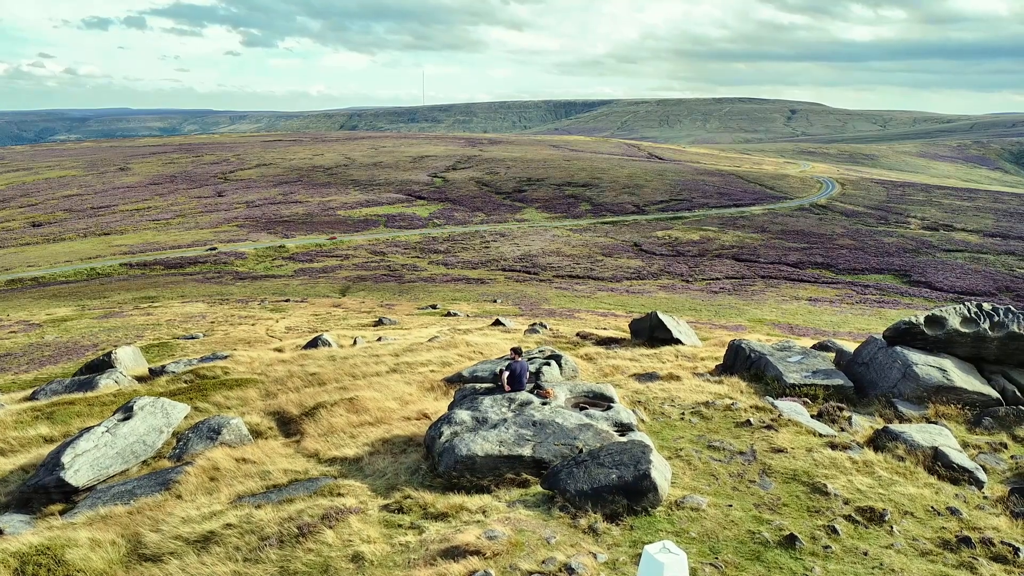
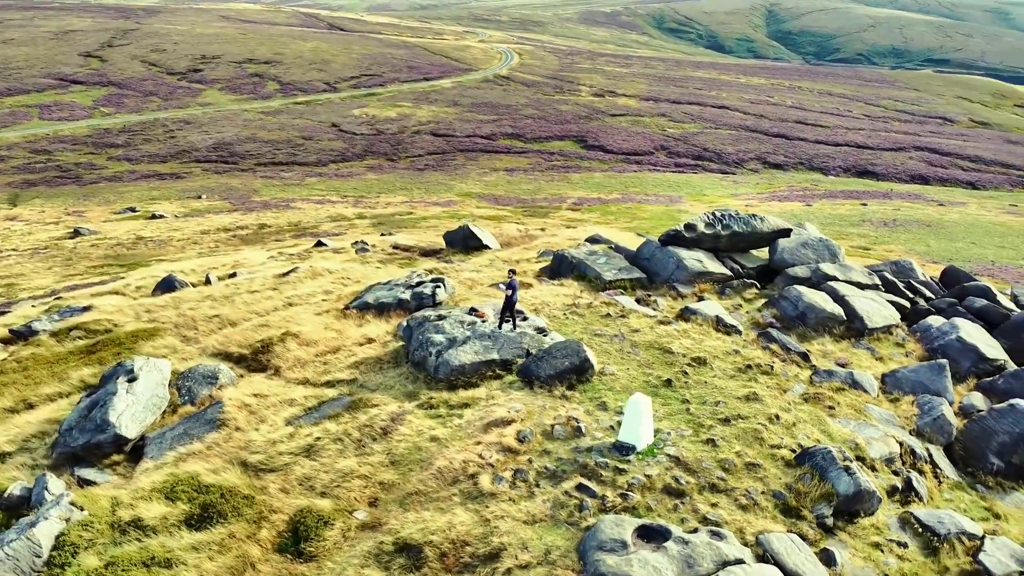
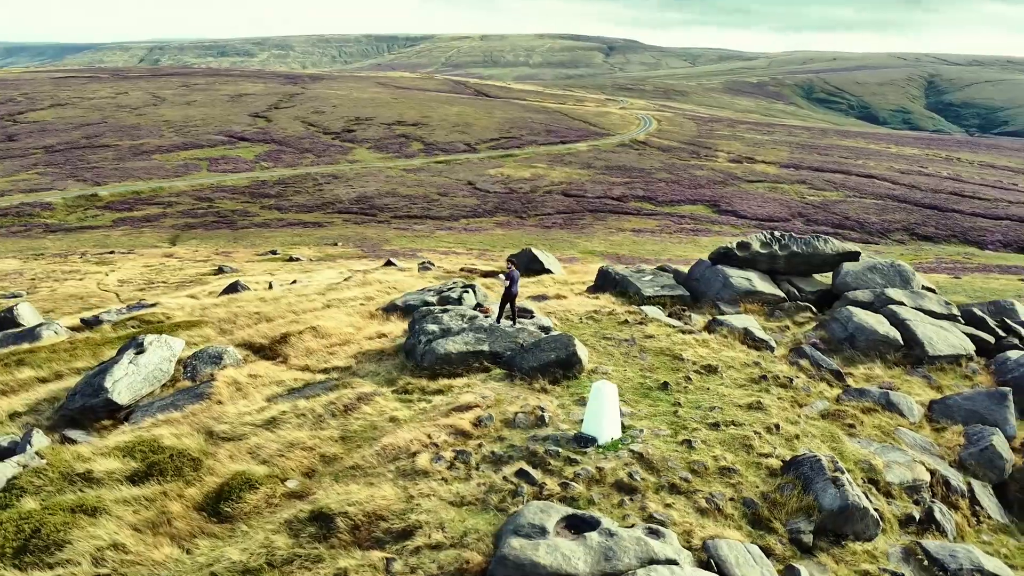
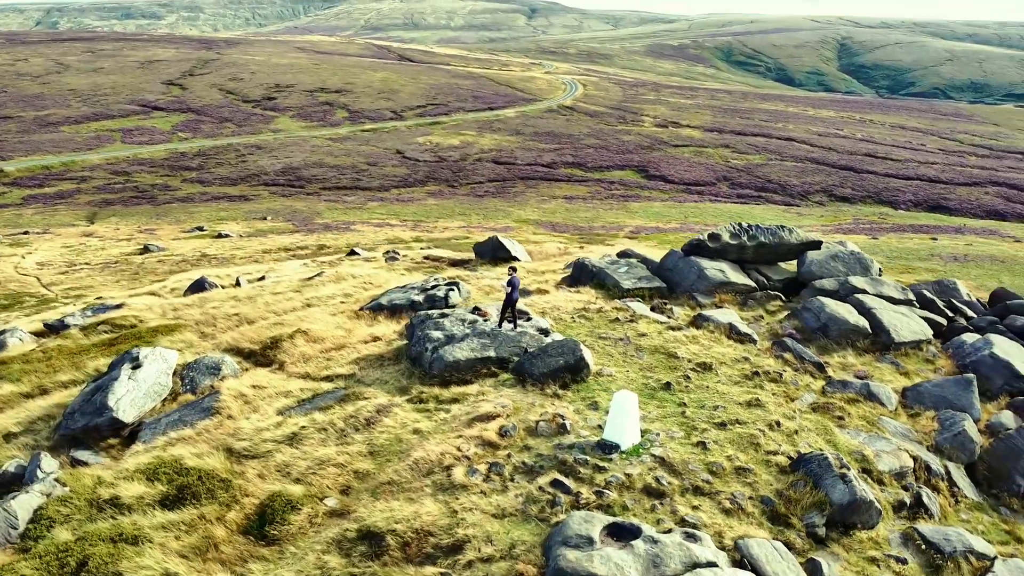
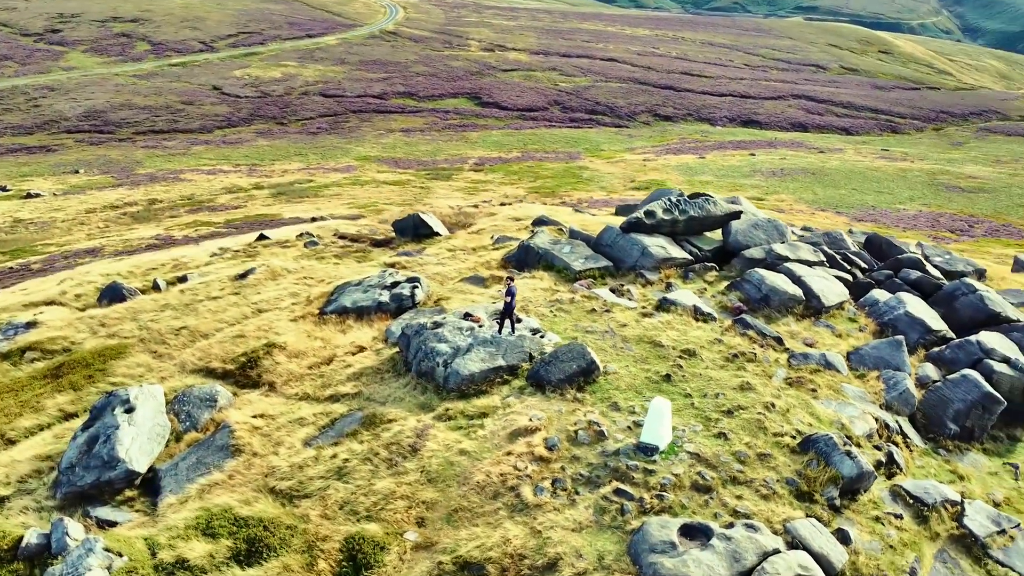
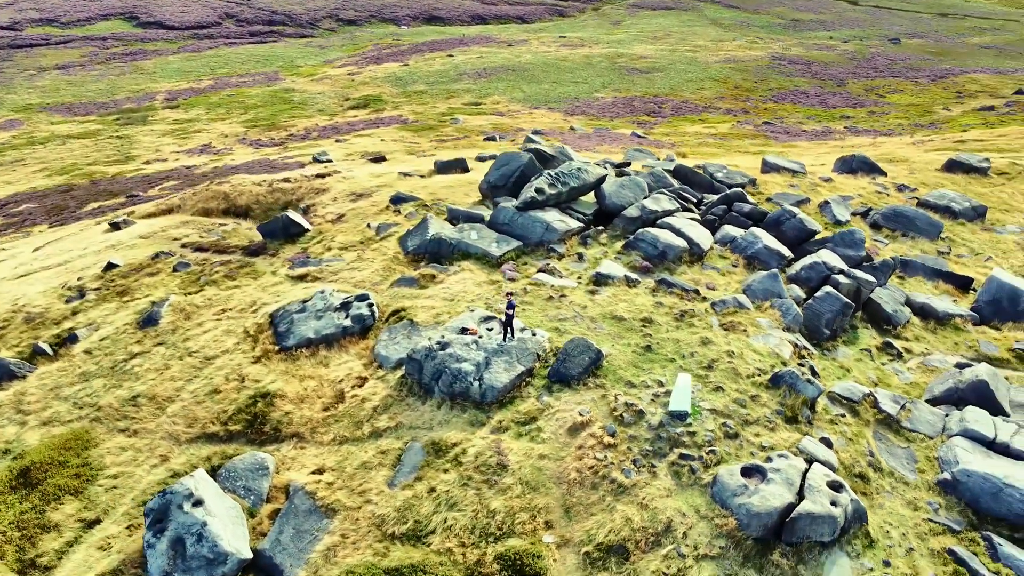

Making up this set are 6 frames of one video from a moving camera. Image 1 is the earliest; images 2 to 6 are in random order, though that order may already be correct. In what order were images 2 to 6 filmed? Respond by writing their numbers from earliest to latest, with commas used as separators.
3, 4, 2, 5, 6
